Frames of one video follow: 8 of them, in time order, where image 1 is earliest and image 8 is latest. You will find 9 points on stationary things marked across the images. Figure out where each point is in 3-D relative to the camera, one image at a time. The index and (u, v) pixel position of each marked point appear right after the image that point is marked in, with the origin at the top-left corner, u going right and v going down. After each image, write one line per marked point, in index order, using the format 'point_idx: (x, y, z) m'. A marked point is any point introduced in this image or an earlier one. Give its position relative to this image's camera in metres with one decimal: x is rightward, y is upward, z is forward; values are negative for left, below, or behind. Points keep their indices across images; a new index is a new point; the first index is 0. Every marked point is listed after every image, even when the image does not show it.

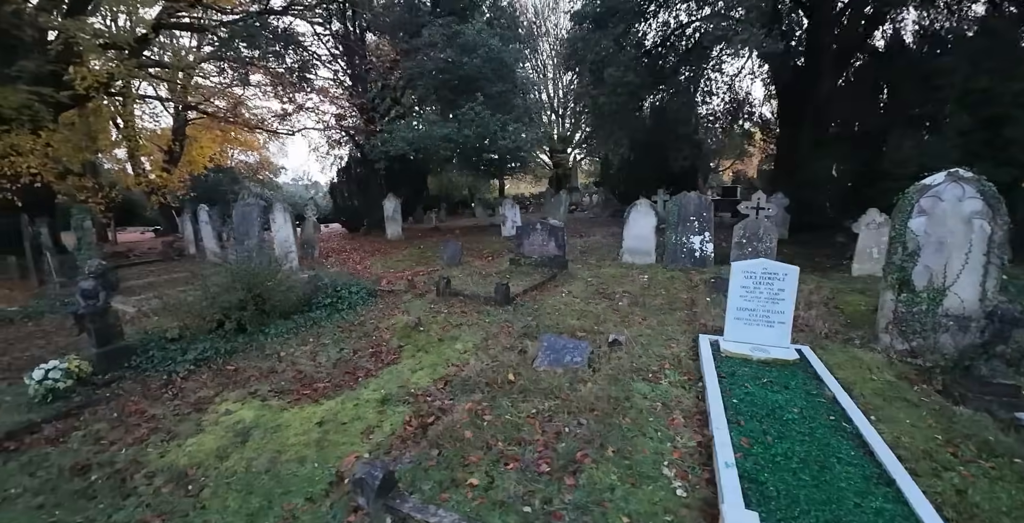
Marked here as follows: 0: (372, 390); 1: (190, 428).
0: (-1.5, -1.4, +4.5) m
1: (-3.1, -1.6, +3.9) m
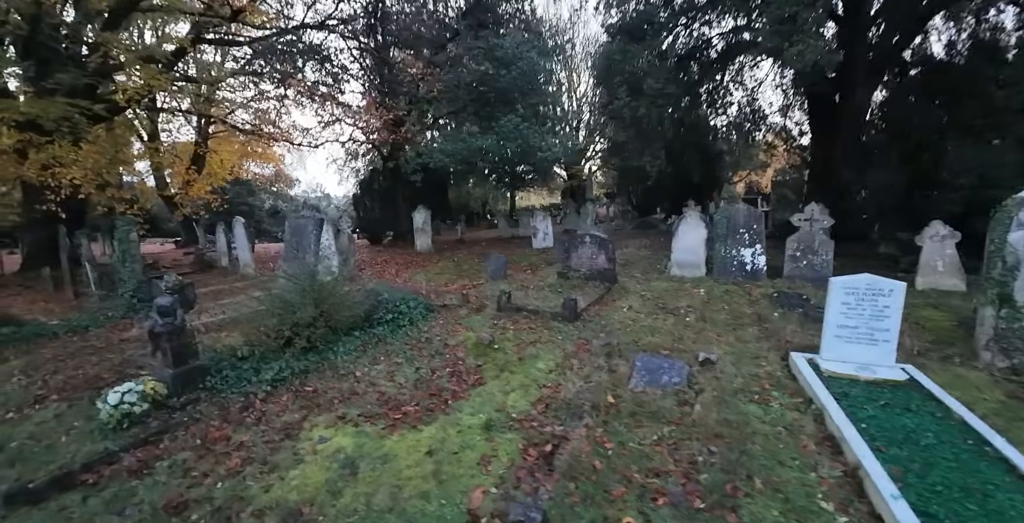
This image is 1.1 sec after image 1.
0: (-0.4, -1.6, +4.2) m
1: (-2.0, -1.7, +3.6) m
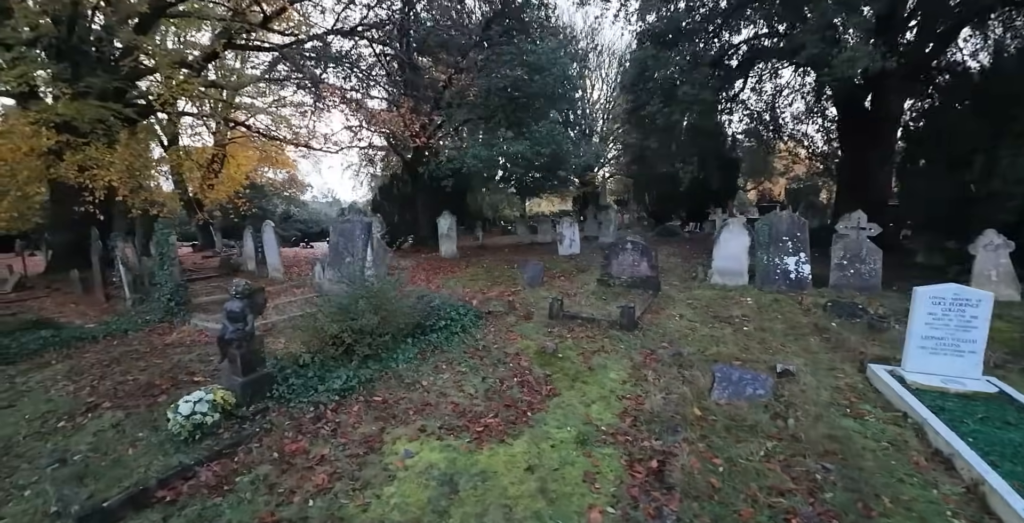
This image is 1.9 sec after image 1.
0: (+0.4, -1.6, +4.0) m
1: (-1.1, -1.8, +3.4) m
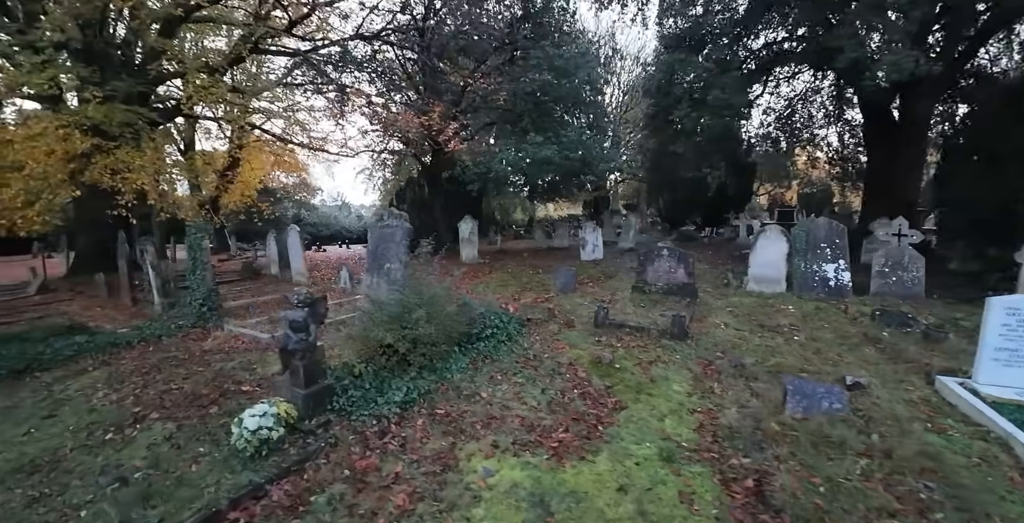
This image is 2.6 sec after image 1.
0: (+1.2, -1.7, +3.9) m
1: (-0.4, -1.8, +3.2) m
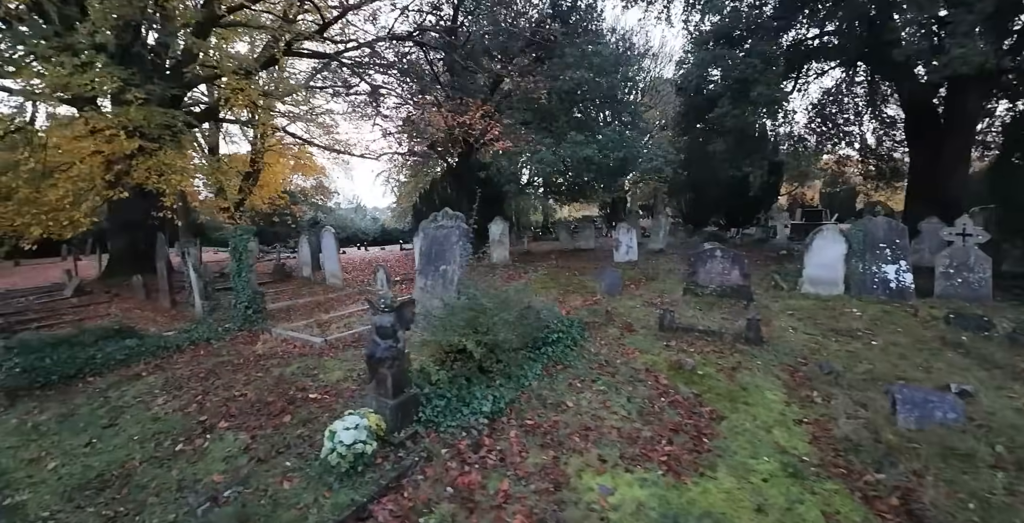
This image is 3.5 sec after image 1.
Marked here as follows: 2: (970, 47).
0: (+2.1, -1.7, +3.6) m
1: (+0.5, -1.8, +2.9) m
2: (+8.9, +4.3, +8.2) m
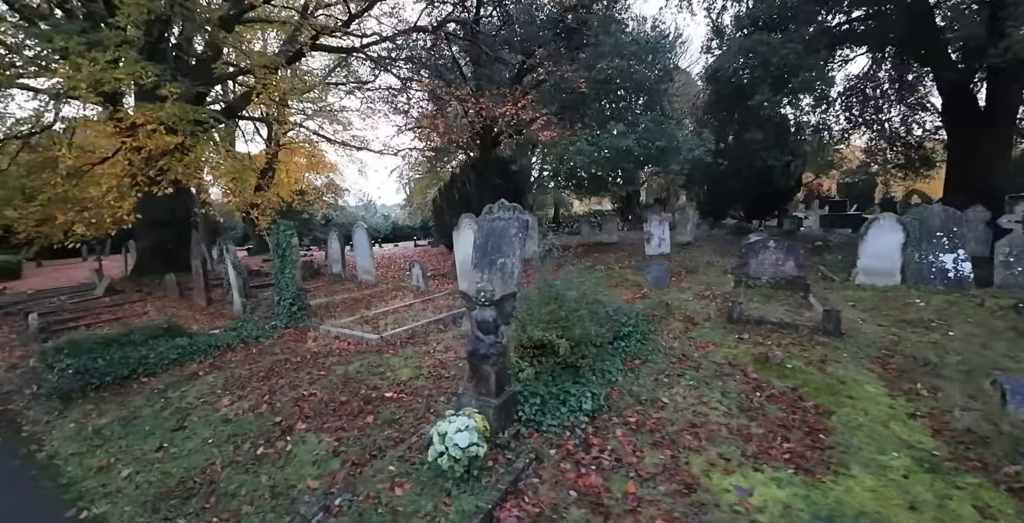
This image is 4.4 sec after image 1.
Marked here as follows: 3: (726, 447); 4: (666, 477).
0: (+3.0, -1.6, +3.4) m
1: (+1.5, -1.7, +2.7) m
2: (+9.8, +4.5, +7.9) m
3: (+1.8, -1.6, +3.5) m
4: (+1.2, -1.7, +3.2) m
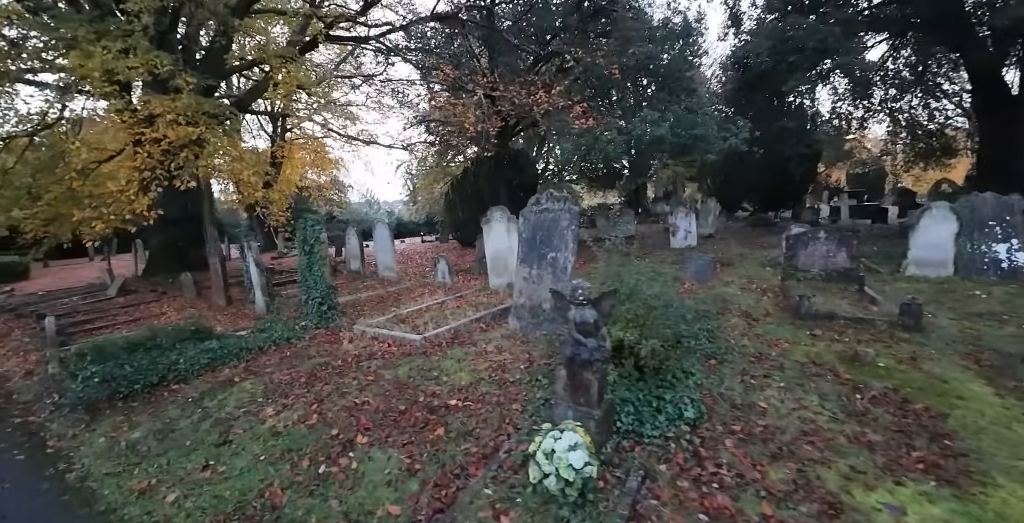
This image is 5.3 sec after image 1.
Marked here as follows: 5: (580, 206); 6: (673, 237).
0: (+3.8, -1.5, +3.0) m
1: (+2.3, -1.7, +2.4) m
2: (+10.5, +4.7, +7.6) m
3: (+2.6, -1.5, +3.2) m
4: (+2.0, -1.6, +2.8) m
5: (+0.9, +0.8, +5.9) m
6: (+4.8, +0.7, +12.3) m
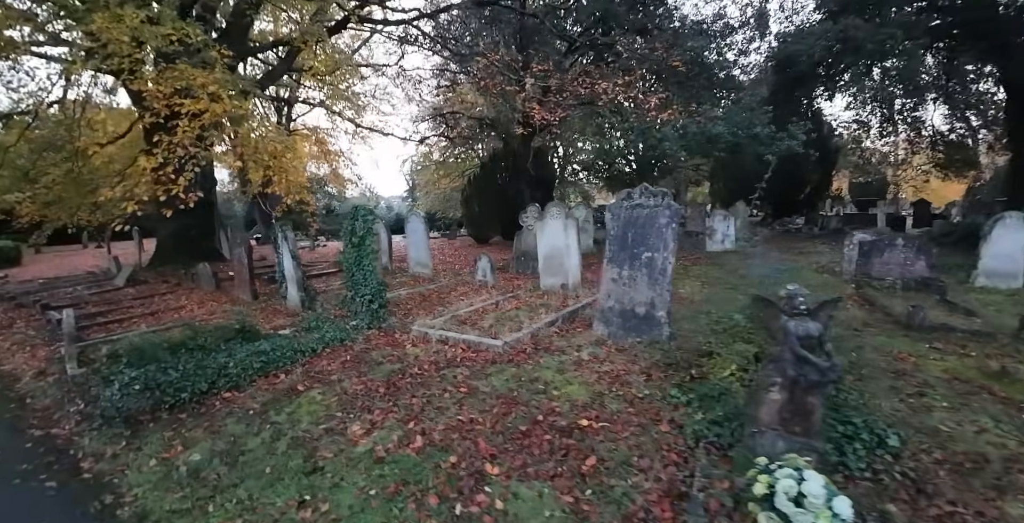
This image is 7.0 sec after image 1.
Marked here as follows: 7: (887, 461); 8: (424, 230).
0: (+5.1, -1.6, +2.6) m
1: (+3.6, -1.7, +1.9) m
2: (+11.7, +4.4, +7.5) m
3: (+3.9, -1.6, +2.7) m
4: (+3.3, -1.6, +2.3) m
5: (+2.1, +0.8, +5.4) m
6: (+5.7, +0.6, +12.0) m
7: (+2.7, -1.4, +2.9) m
8: (-1.9, +0.8, +9.2) m
